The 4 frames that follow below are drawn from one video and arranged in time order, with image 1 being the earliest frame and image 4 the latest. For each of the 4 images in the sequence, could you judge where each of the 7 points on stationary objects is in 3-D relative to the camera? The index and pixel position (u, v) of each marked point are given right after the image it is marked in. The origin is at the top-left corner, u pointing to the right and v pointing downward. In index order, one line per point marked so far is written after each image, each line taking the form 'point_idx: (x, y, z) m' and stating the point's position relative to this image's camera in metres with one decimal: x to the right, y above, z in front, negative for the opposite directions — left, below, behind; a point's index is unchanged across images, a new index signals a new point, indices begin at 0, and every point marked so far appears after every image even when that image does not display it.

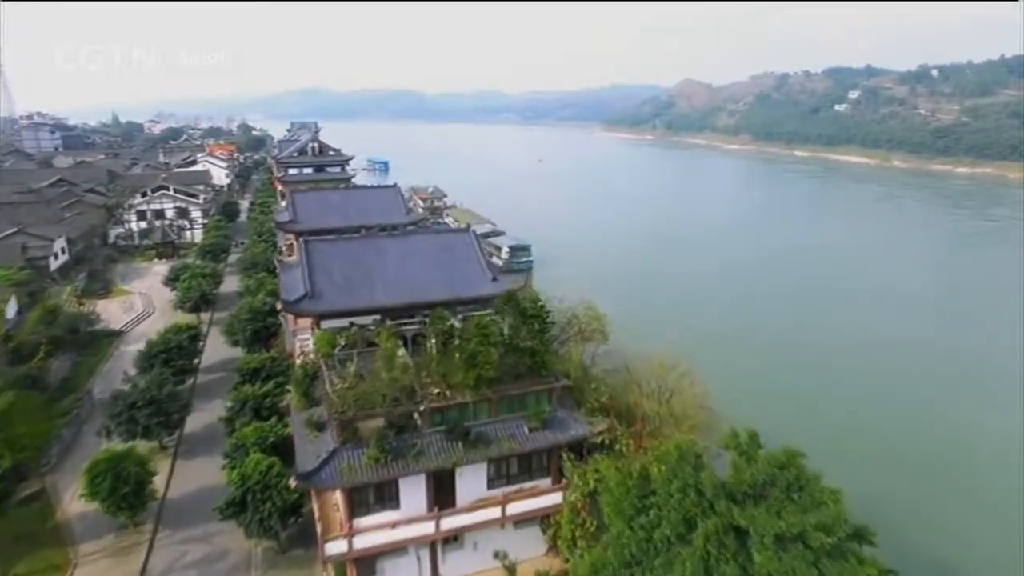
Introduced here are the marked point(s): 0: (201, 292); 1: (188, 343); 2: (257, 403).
0: (-7.5, -0.1, +17.2) m
1: (-5.9, -1.0, +13.1) m
2: (-3.9, -1.8, +10.8) m
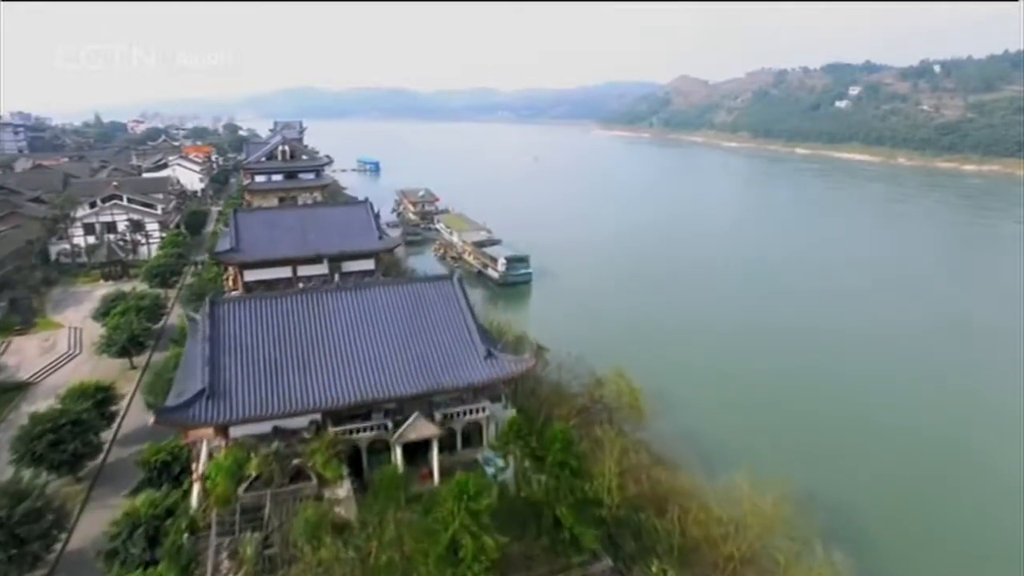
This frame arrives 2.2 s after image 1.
0: (-7.5, -0.9, +14.1) m
1: (-5.9, -1.8, +10.0) m
2: (-3.8, -2.6, +7.7) m
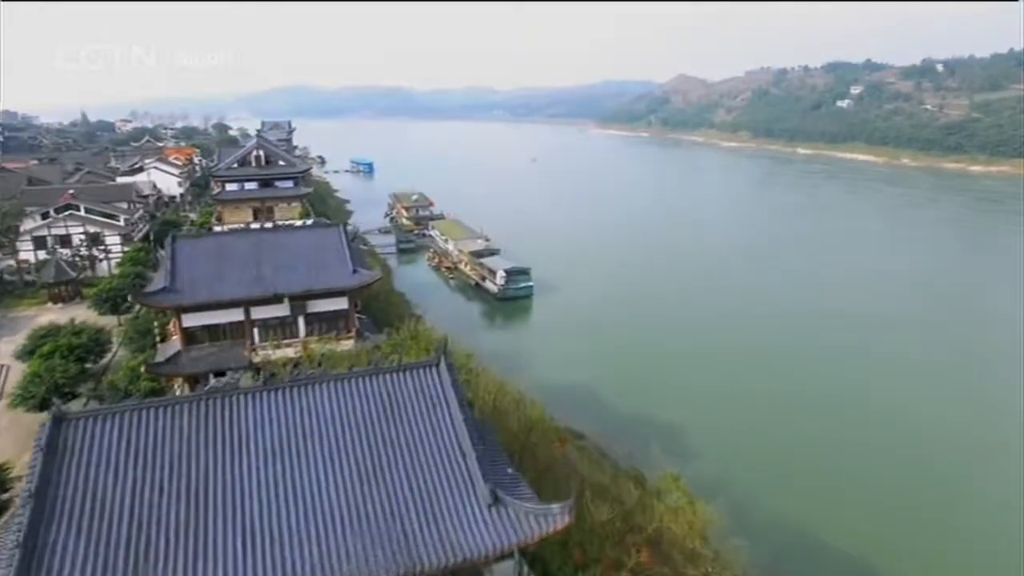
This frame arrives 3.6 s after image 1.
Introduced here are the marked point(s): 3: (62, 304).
0: (-7.4, -1.5, +11.6) m
1: (-5.8, -2.4, +7.5) m
2: (-3.7, -3.2, +5.2) m
3: (-12.2, -0.4, +19.5) m
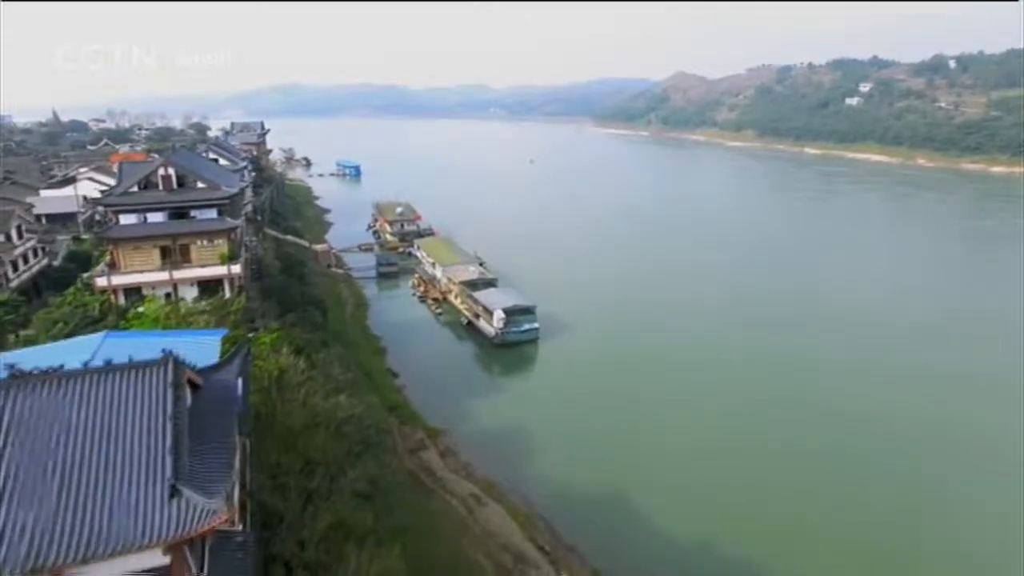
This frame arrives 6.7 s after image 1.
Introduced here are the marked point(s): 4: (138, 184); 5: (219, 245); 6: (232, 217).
0: (-7.3, -3.0, +5.8) m
1: (-5.6, -3.9, +1.7) m
2: (-3.6, -4.7, -0.5) m
3: (-12.1, -2.0, +13.7) m
4: (-8.3, +2.3, +16.0) m
5: (-6.5, +1.0, +15.9) m
6: (-6.4, +1.8, +16.6) m
